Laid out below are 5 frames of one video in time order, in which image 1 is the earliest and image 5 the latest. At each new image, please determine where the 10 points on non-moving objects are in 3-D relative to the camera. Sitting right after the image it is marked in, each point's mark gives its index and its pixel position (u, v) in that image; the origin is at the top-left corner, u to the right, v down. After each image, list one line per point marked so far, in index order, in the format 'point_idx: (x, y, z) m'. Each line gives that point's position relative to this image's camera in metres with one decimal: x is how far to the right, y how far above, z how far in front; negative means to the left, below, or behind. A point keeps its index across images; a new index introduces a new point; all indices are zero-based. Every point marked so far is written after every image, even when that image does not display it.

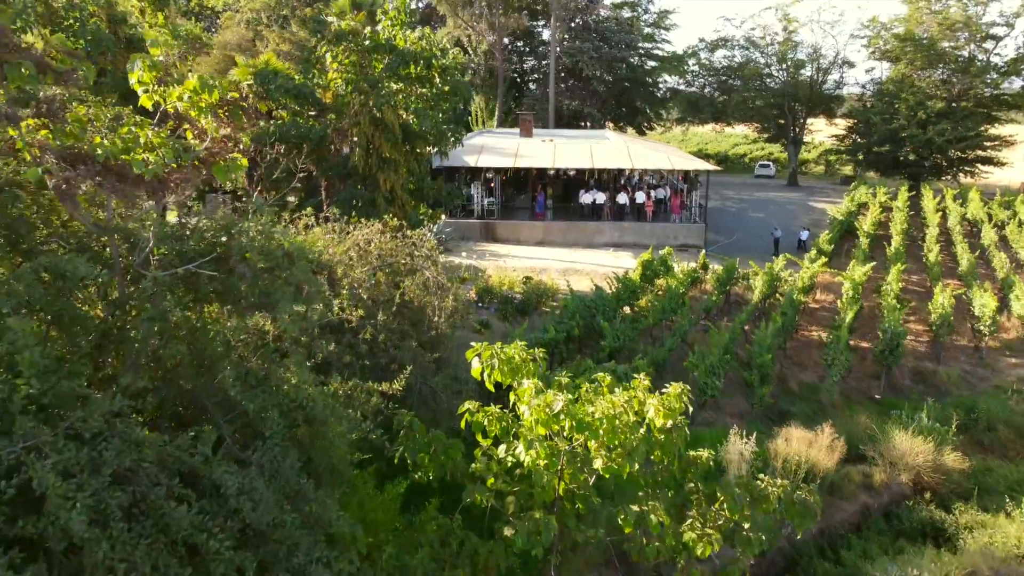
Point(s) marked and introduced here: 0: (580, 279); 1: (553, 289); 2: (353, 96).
0: (+2.0, +0.2, +17.4) m
1: (+1.1, 0.0, +15.4) m
2: (-3.4, +4.0, +12.5) m
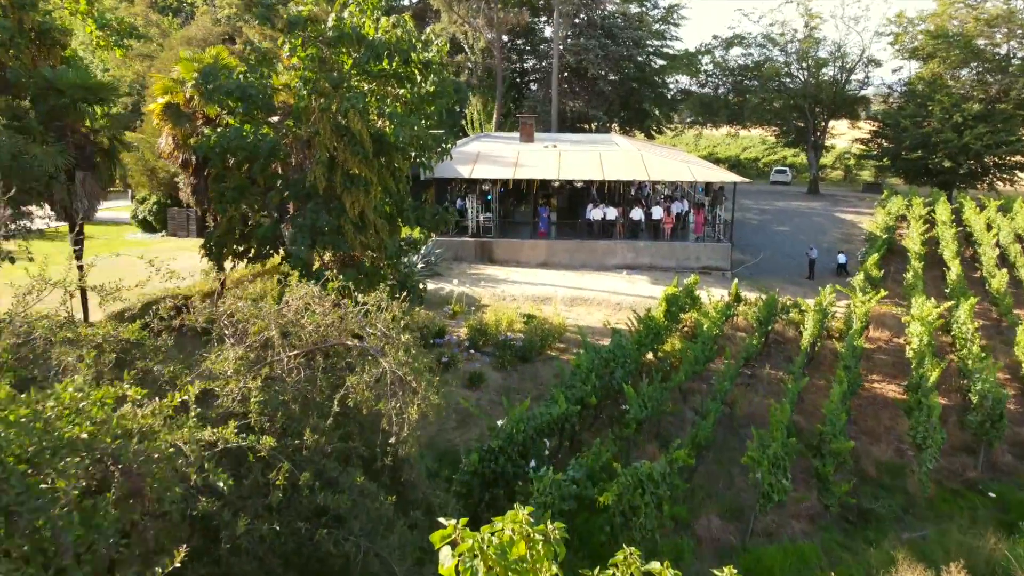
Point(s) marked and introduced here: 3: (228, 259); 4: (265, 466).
0: (+2.0, -0.6, +15.0) m
1: (+1.0, -0.9, +13.0) m
2: (-3.4, +3.2, +10.0) m
3: (-5.7, +0.6, +11.7) m
4: (-1.9, -1.4, +4.5) m
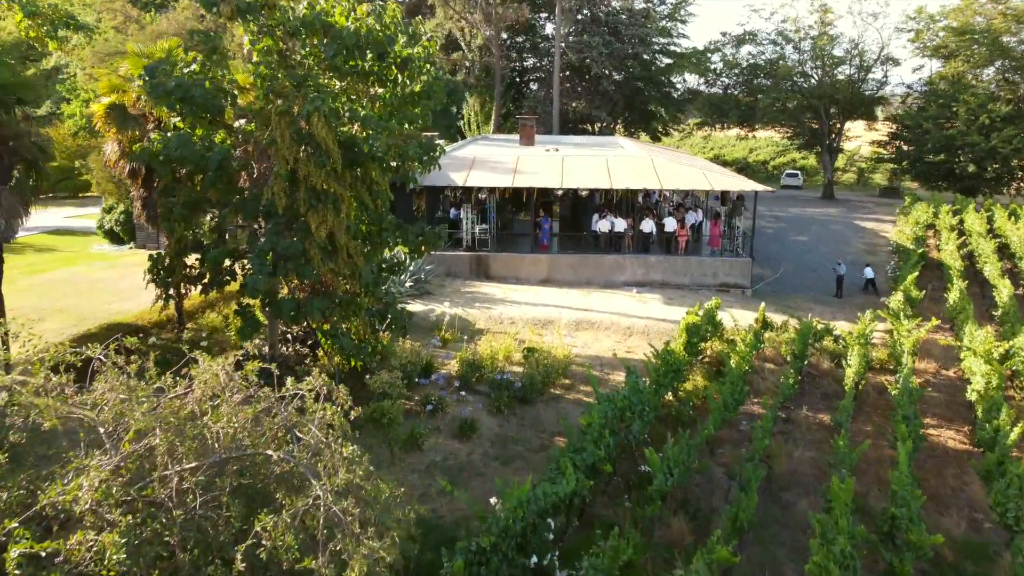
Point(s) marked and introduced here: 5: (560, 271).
0: (+1.9, -1.1, +13.3) m
1: (+1.0, -1.4, +11.3) m
2: (-3.4, +2.7, +8.4) m
3: (-5.7, +0.1, +10.0) m
4: (-1.9, -1.9, +2.9) m
5: (+1.3, +0.5, +16.5) m
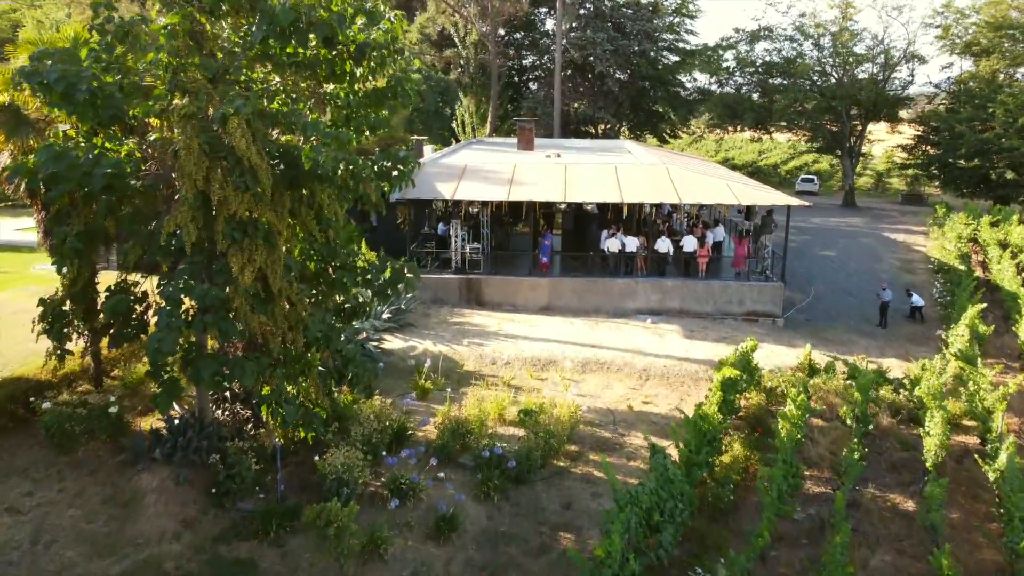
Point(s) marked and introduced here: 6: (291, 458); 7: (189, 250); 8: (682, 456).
0: (+1.8, -1.8, +11.2) m
1: (+0.9, -2.1, +9.2) m
2: (-3.5, +2.0, +6.3) m
3: (-5.8, -0.6, +7.9) m
4: (-2.0, -2.6, +0.7) m
5: (+1.2, -0.2, +14.3) m
6: (-3.1, -2.4, +8.2) m
7: (-3.6, +0.4, +6.6) m
8: (+2.3, -2.2, +7.9) m
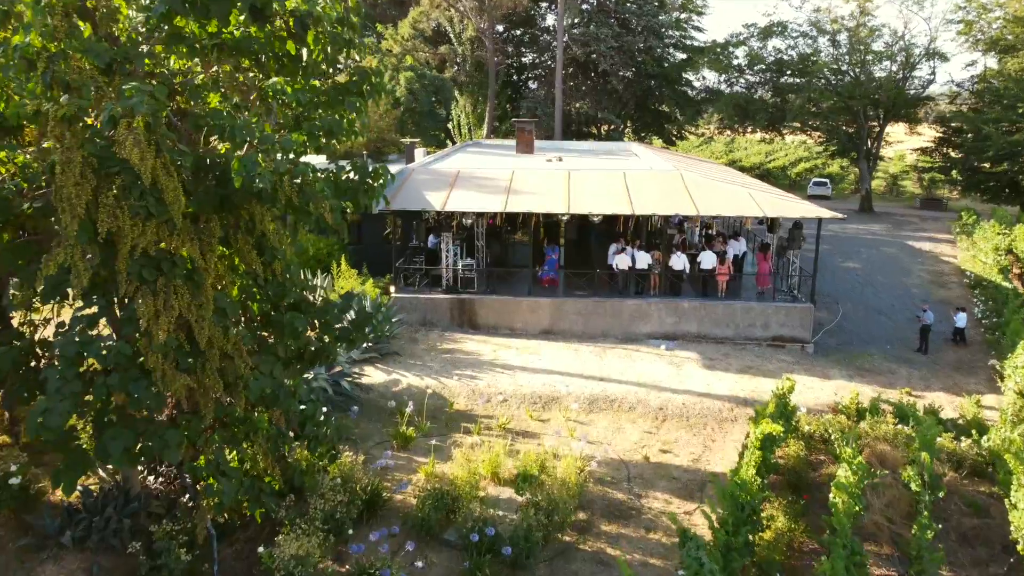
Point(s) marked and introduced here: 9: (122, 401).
0: (+1.8, -2.3, +9.7) m
1: (+0.9, -2.6, +7.7) m
2: (-3.6, +1.5, +4.7) m
3: (-5.9, -1.1, +6.4) m
4: (-2.1, -3.0, -0.8) m
5: (+1.2, -0.7, +12.8) m
6: (-3.1, -2.8, +6.7) m
7: (-3.7, 0.0, +5.1) m
8: (+2.2, -2.7, +6.3) m
9: (-3.8, -1.1, +5.7) m
